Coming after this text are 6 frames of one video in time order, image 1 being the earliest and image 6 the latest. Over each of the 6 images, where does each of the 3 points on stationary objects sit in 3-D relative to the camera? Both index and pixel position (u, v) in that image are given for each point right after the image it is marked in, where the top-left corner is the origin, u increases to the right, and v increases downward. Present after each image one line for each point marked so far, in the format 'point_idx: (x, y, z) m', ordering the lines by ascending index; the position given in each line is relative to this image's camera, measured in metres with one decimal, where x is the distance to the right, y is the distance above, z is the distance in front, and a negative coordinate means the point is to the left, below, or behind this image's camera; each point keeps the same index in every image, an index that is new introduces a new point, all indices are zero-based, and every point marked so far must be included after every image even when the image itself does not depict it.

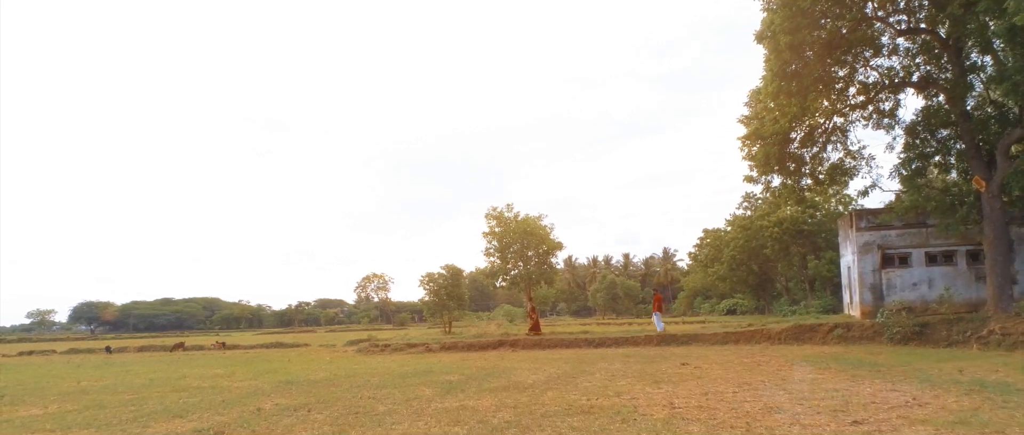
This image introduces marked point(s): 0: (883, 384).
0: (+6.0, -2.7, +9.9) m
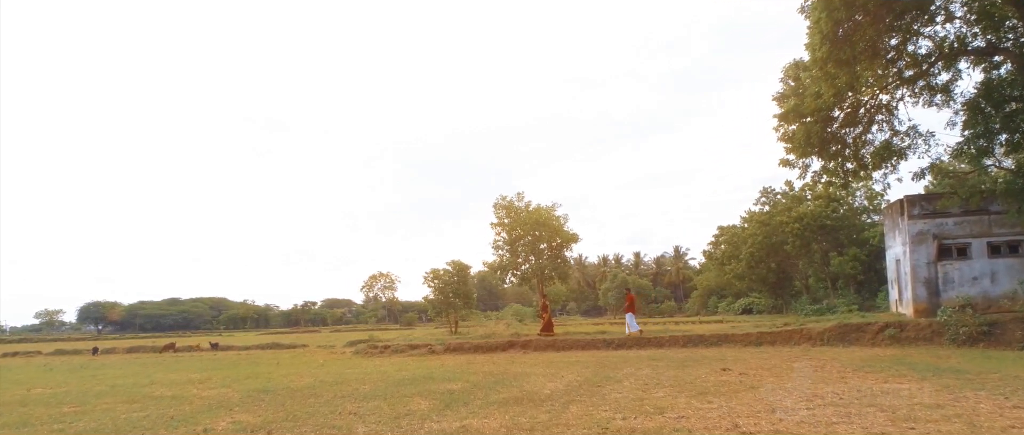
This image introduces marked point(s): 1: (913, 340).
0: (+6.2, -2.3, +7.8) m
1: (+10.8, -3.3, +16.5) m
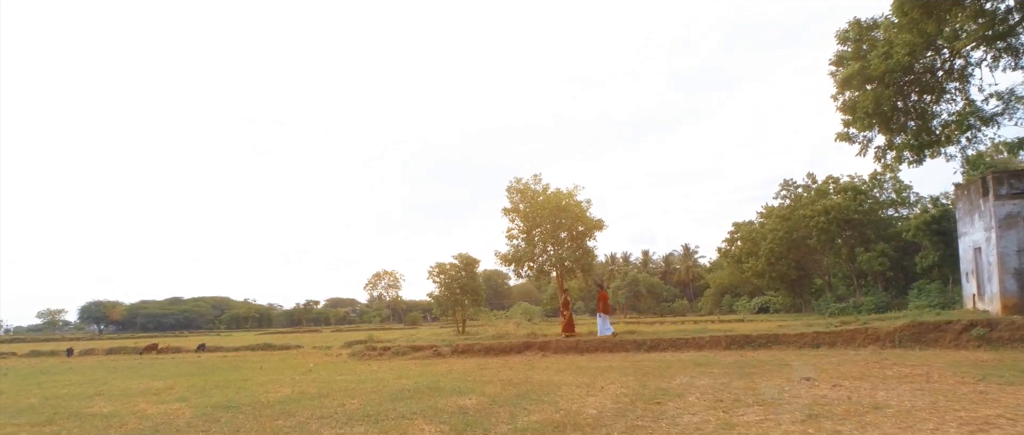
0: (+6.6, -1.9, +5.3) m
1: (+11.3, -2.8, +13.9) m
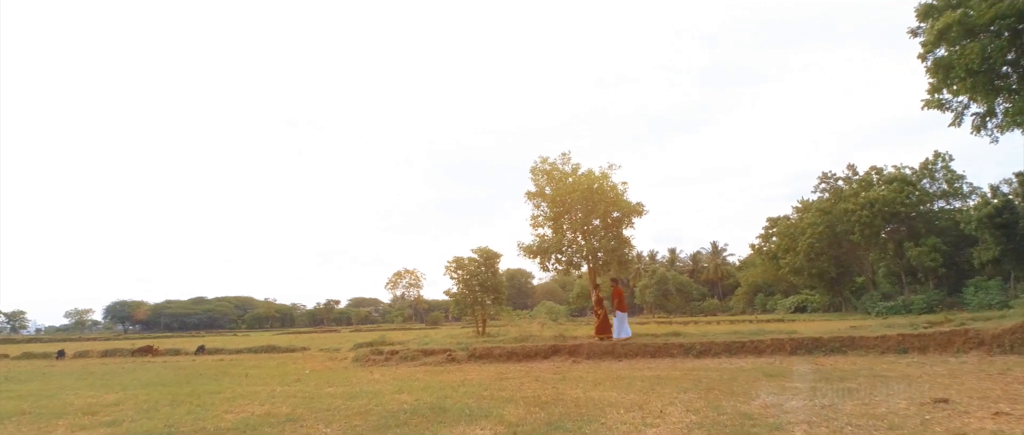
0: (+6.8, -1.4, +2.6) m
1: (+11.8, -2.4, +11.0) m
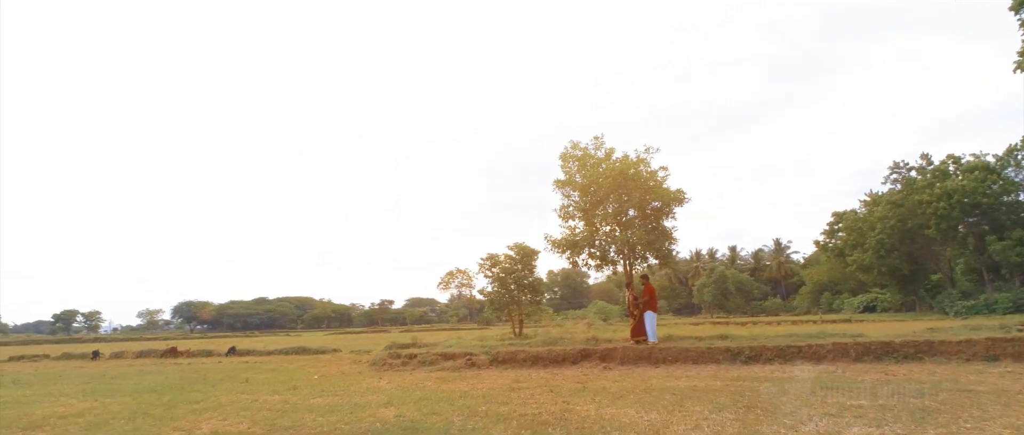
0: (+6.1, -1.1, +0.6) m
1: (+11.9, -2.0, +8.6) m
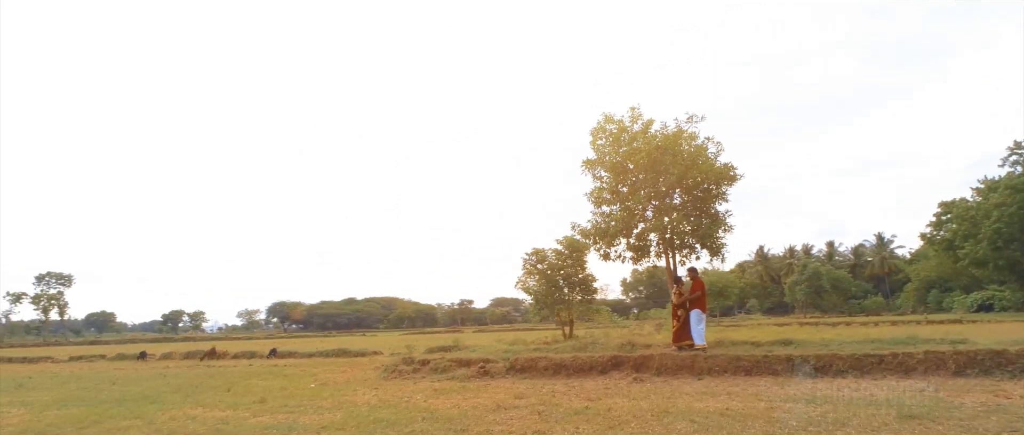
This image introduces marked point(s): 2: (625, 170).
0: (+4.5, -0.7, -2.0) m
1: (+11.2, -1.4, +5.1) m
2: (+2.6, +1.0, +14.5) m
